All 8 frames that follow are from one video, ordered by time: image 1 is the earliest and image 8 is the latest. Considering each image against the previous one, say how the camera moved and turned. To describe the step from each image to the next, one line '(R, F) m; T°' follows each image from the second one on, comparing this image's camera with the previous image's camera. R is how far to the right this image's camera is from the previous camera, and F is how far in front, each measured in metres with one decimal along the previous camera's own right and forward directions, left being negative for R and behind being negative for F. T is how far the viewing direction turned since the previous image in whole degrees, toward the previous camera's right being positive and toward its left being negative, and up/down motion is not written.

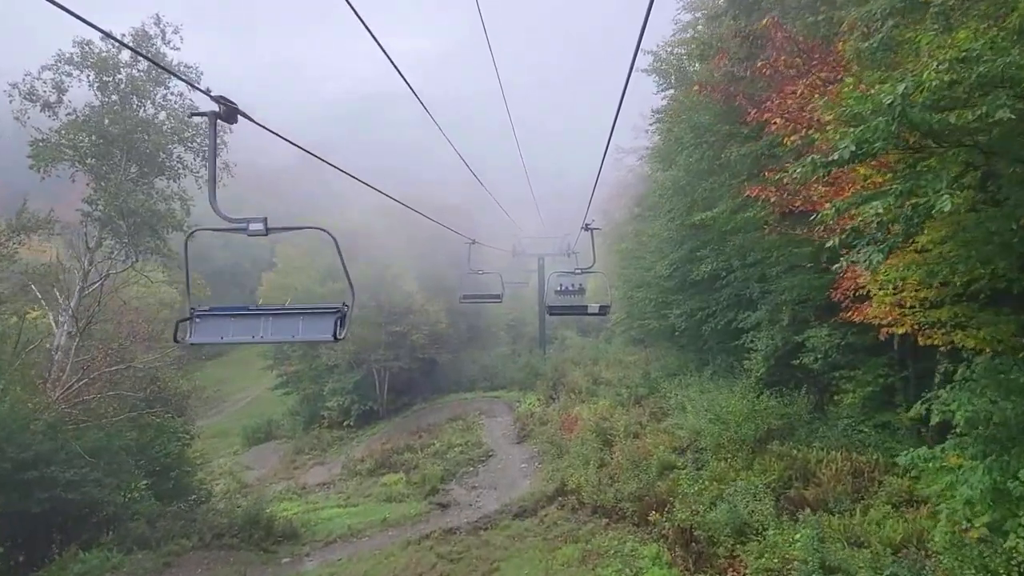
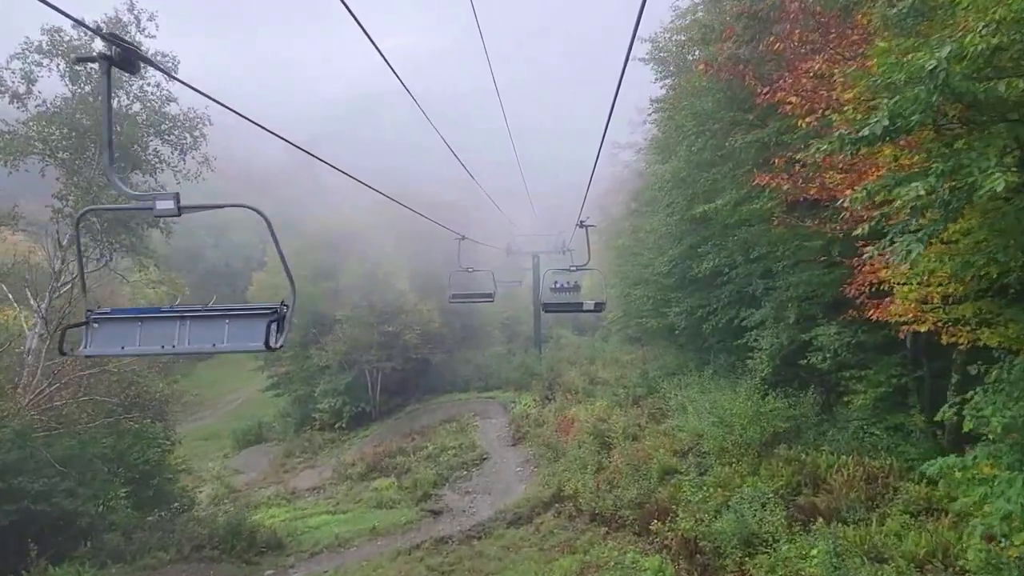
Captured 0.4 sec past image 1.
(0.0, +0.6) m; 0°
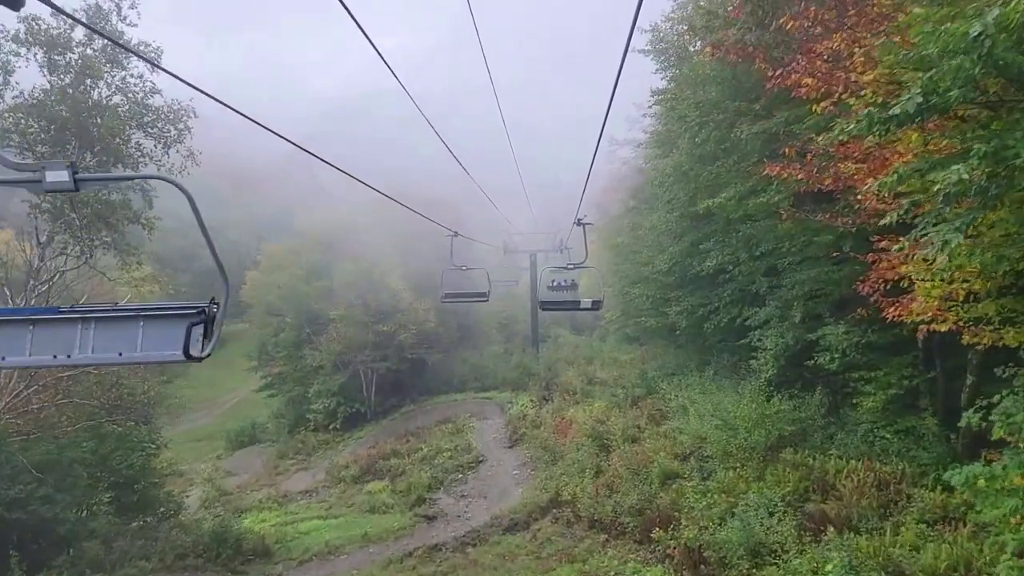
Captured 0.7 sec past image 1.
(0.0, +0.4) m; 0°
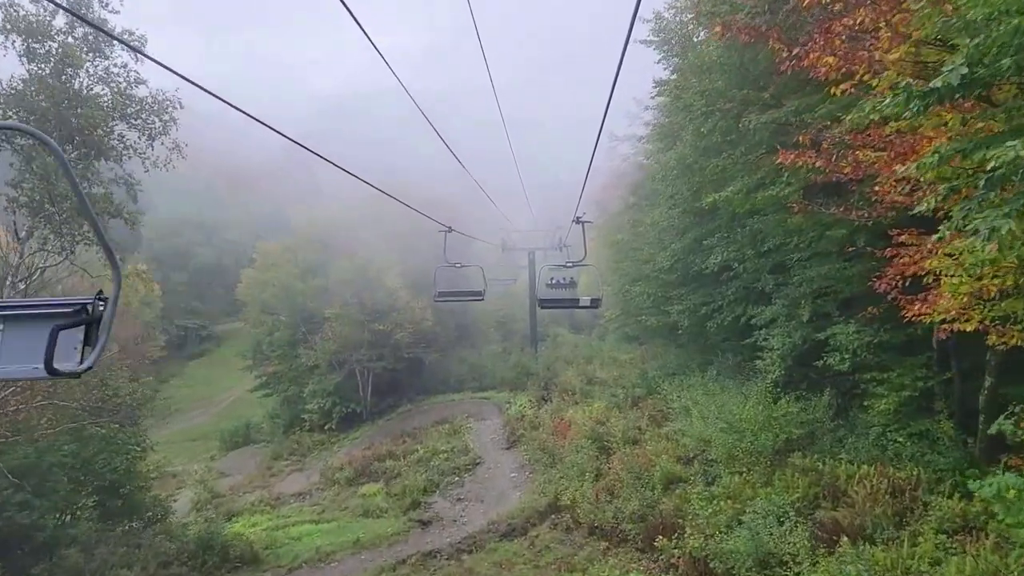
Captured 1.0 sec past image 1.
(0.0, +0.4) m; 0°
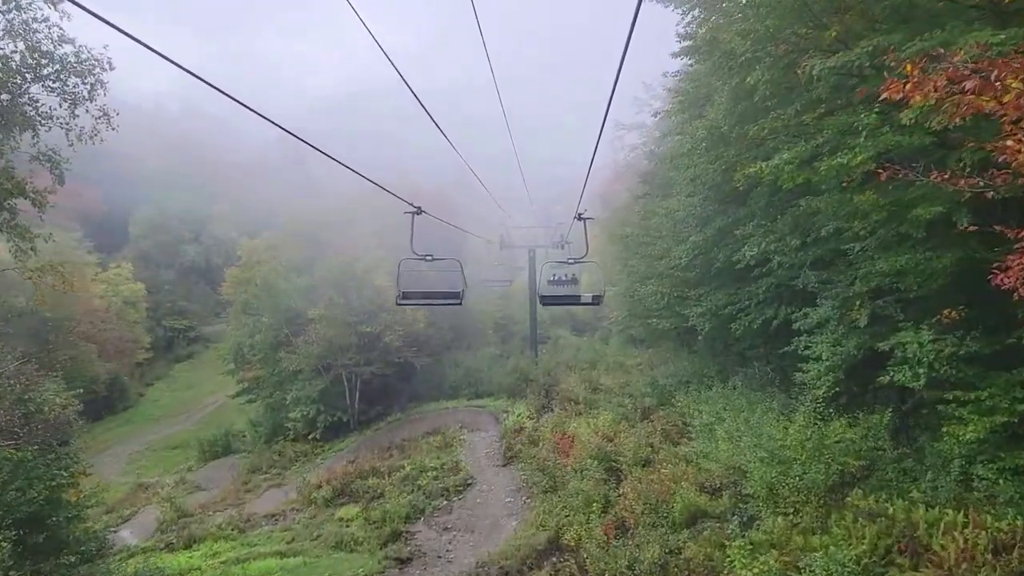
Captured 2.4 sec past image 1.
(+0.1, +1.9) m; 0°
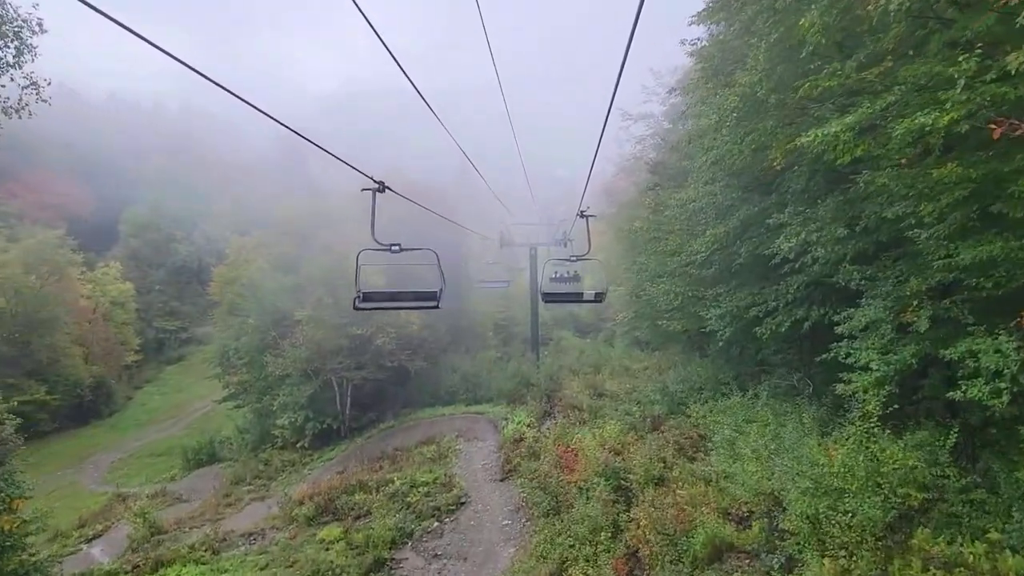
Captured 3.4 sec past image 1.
(+0.1, +1.4) m; 0°
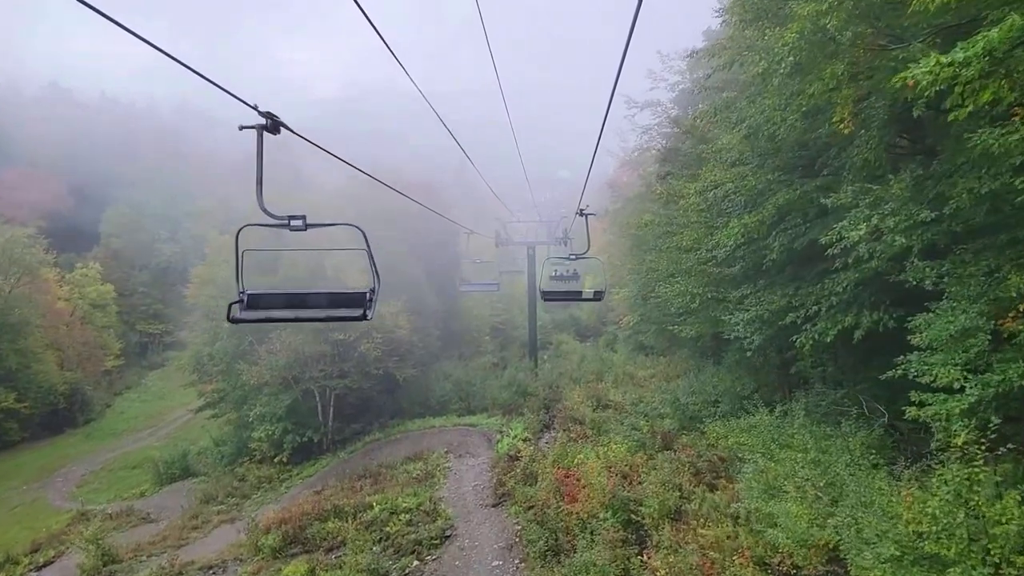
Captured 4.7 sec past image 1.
(+0.1, +1.8) m; 0°
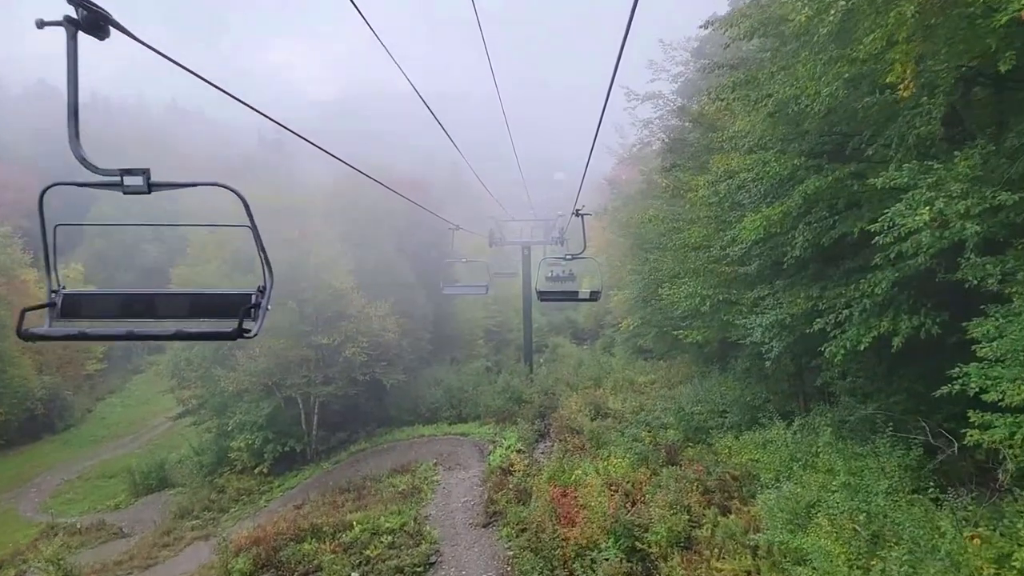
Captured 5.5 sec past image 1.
(+0.1, +1.1) m; 0°
